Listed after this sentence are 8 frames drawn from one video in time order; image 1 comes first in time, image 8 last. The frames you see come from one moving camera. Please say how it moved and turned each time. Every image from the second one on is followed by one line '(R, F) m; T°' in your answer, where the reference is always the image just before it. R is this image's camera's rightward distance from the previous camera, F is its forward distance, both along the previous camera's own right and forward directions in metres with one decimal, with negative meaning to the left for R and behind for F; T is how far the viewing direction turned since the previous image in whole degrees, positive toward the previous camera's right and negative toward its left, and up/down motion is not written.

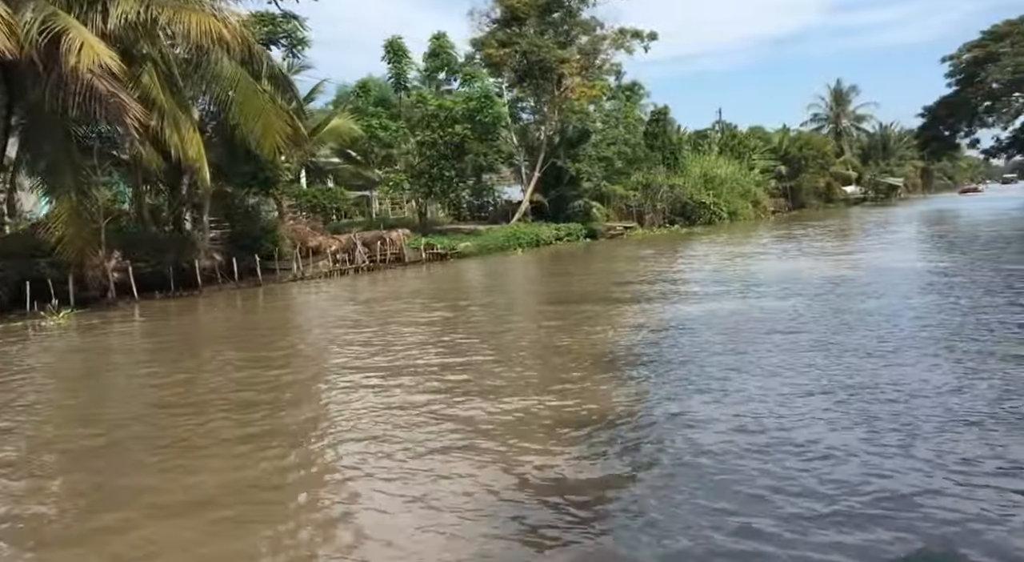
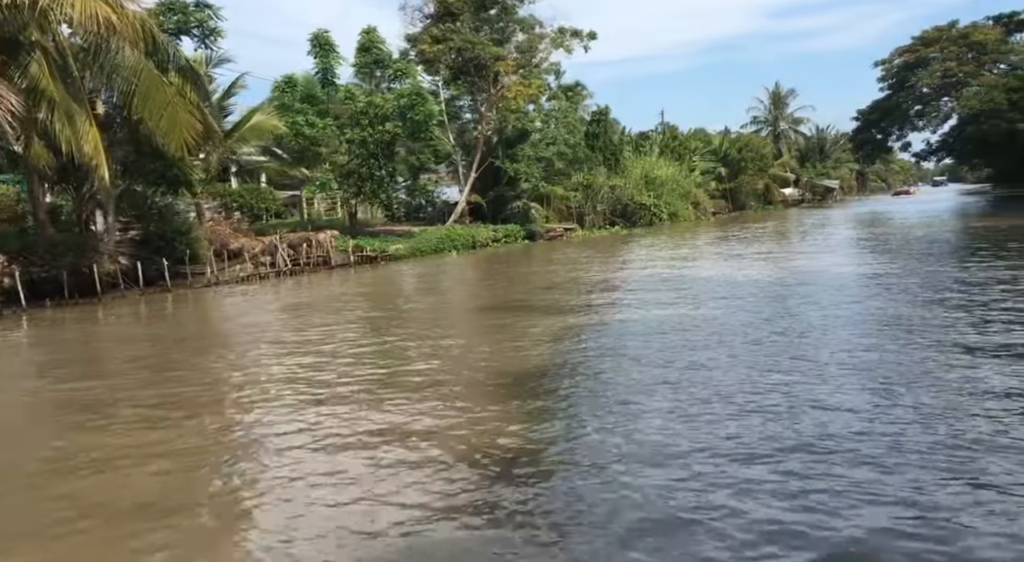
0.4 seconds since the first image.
(+0.2, +0.5) m; +4°
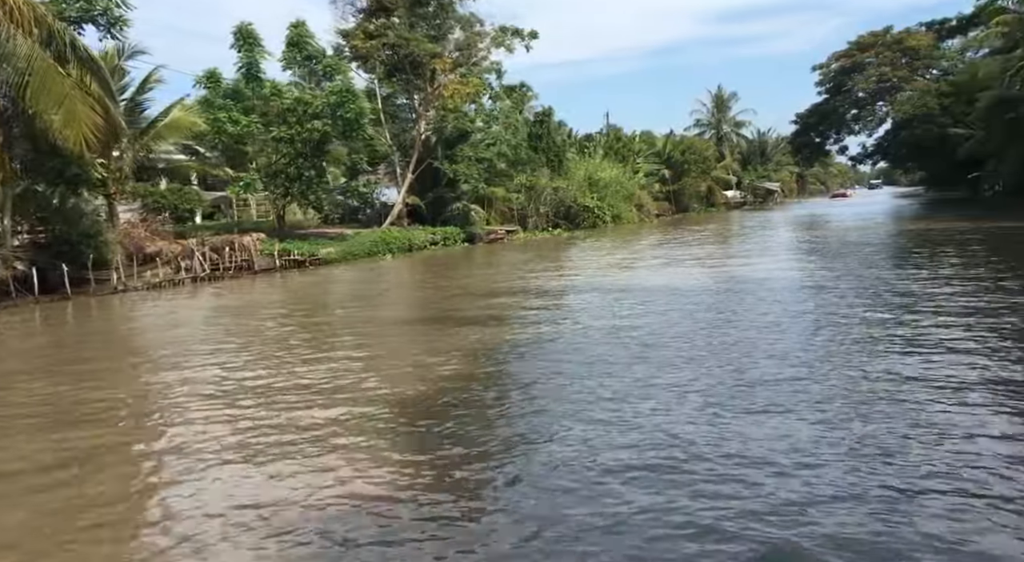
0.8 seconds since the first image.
(+0.2, +0.5) m; +4°
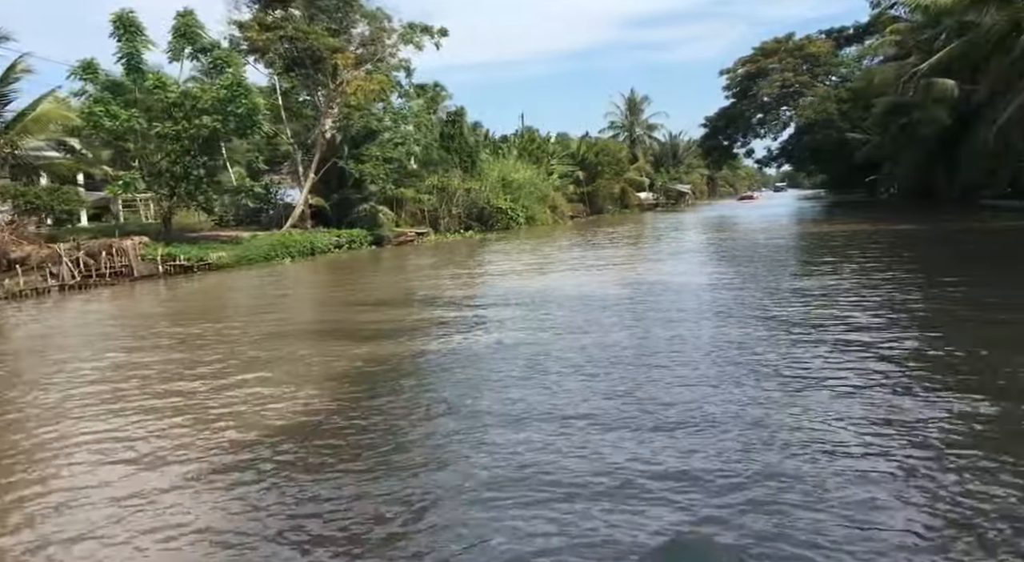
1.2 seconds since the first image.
(+0.2, +0.5) m; +6°
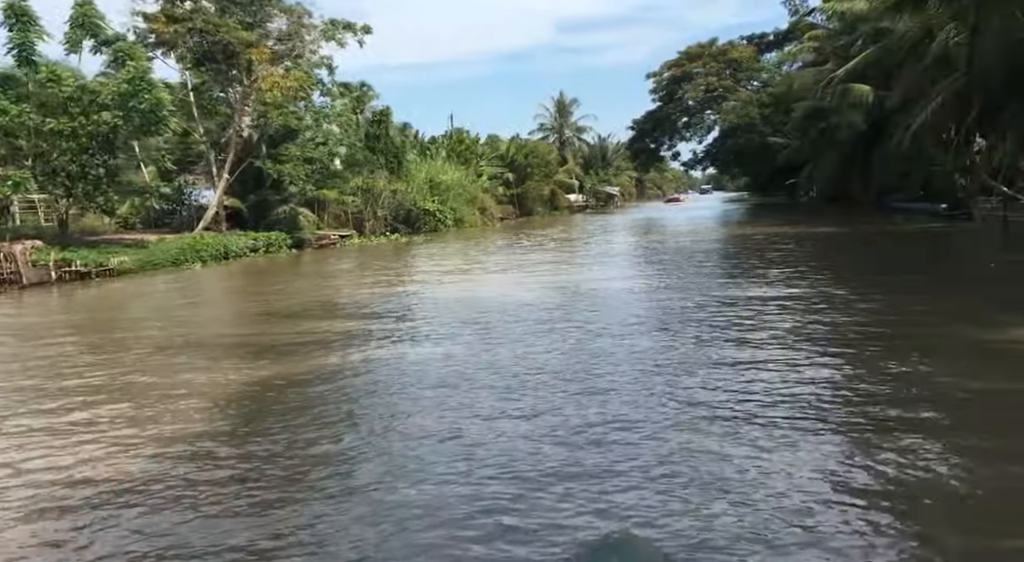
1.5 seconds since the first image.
(+0.2, +0.4) m; +5°
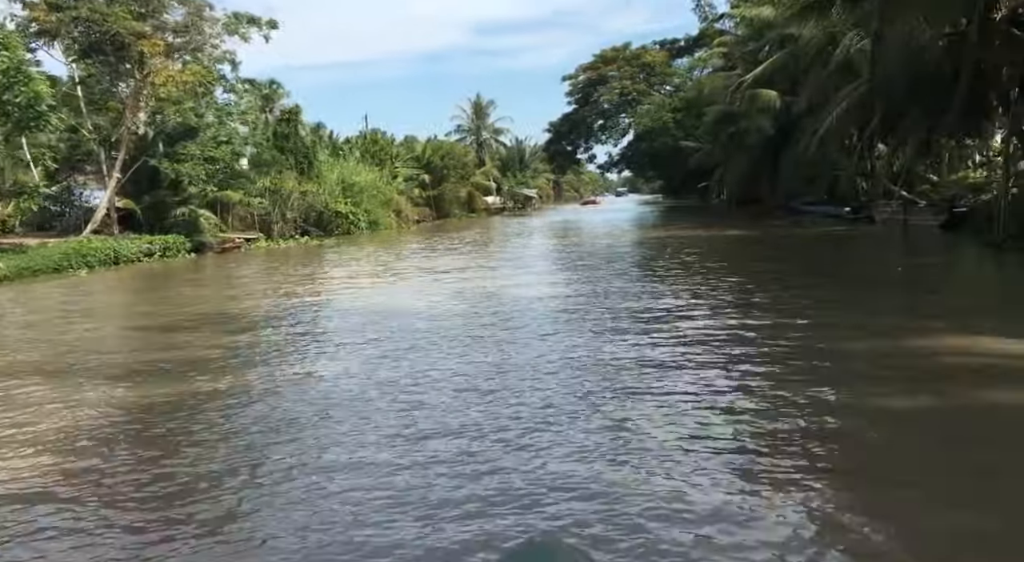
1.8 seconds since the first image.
(+0.2, +0.4) m; +5°
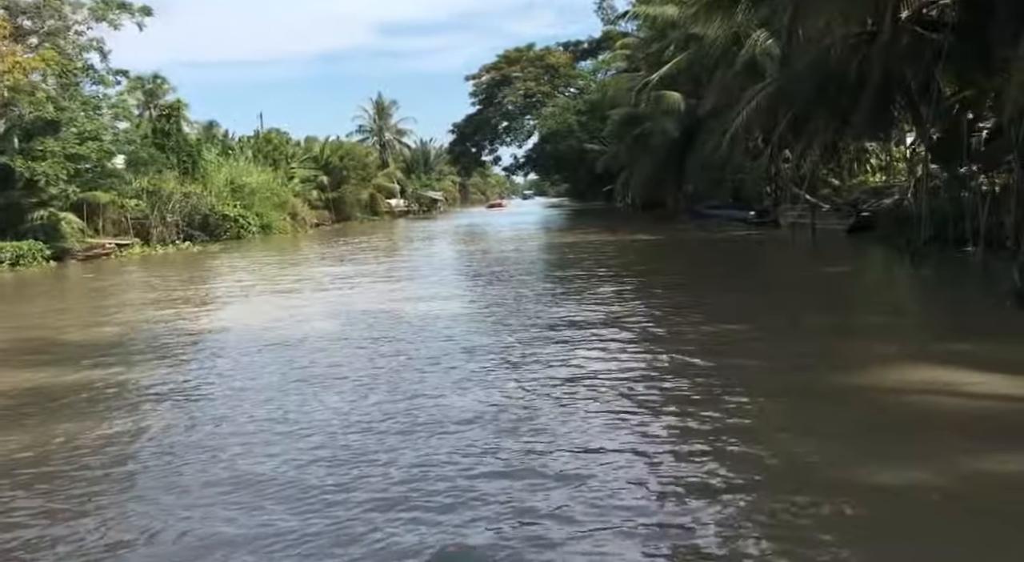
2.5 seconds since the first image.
(+0.3, +1.3) m; +6°
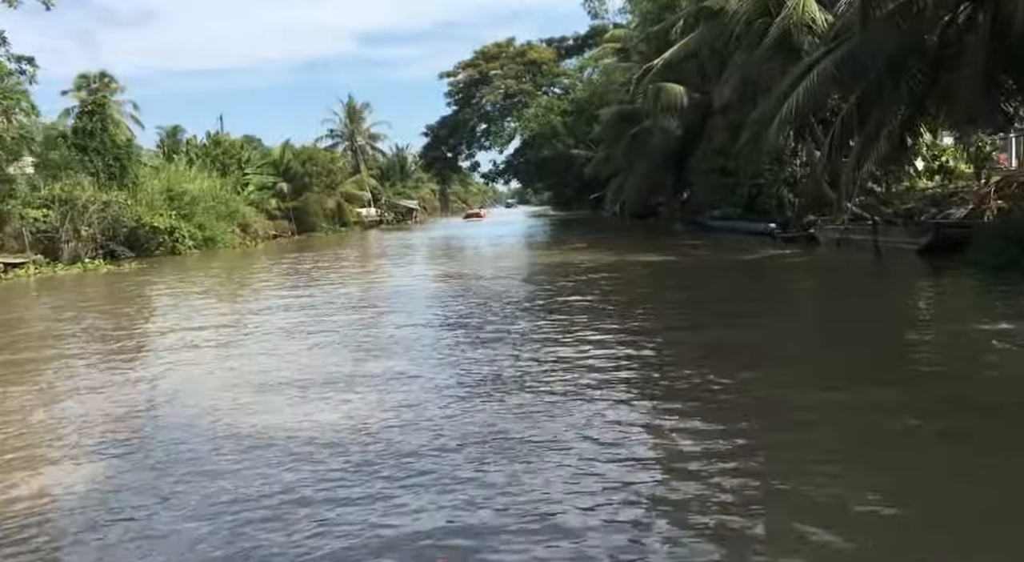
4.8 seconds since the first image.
(+0.2, +4.4) m; +1°
